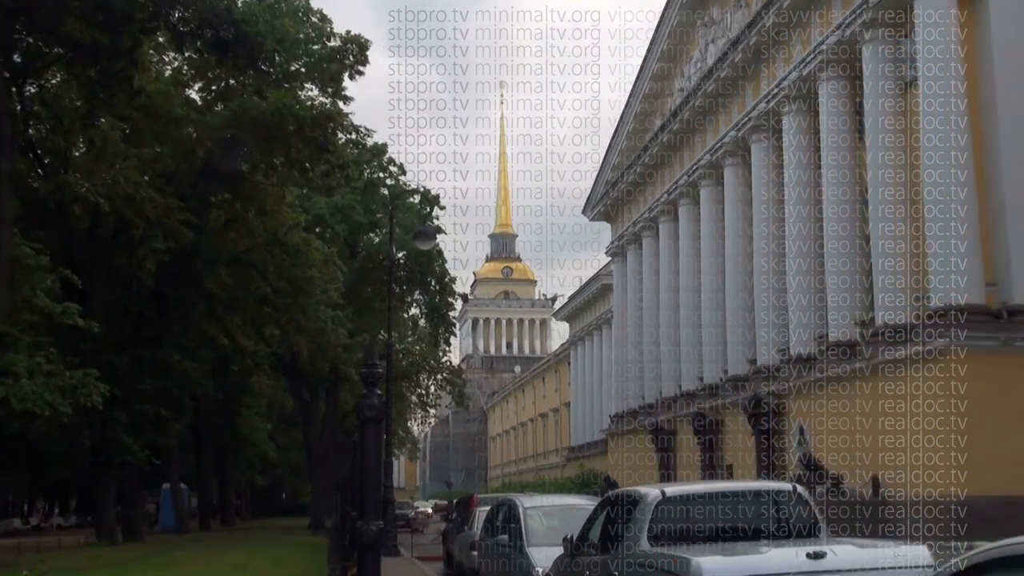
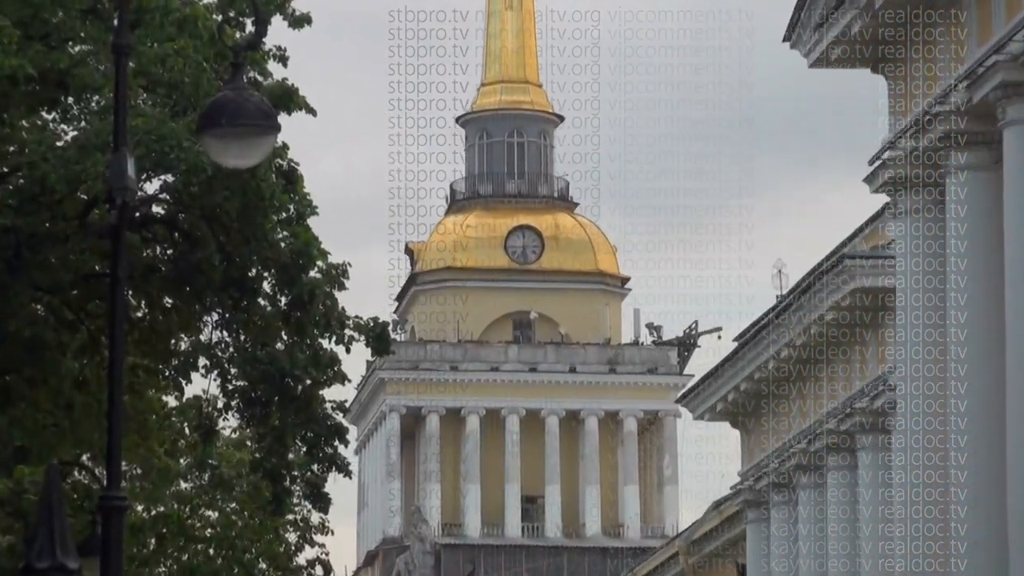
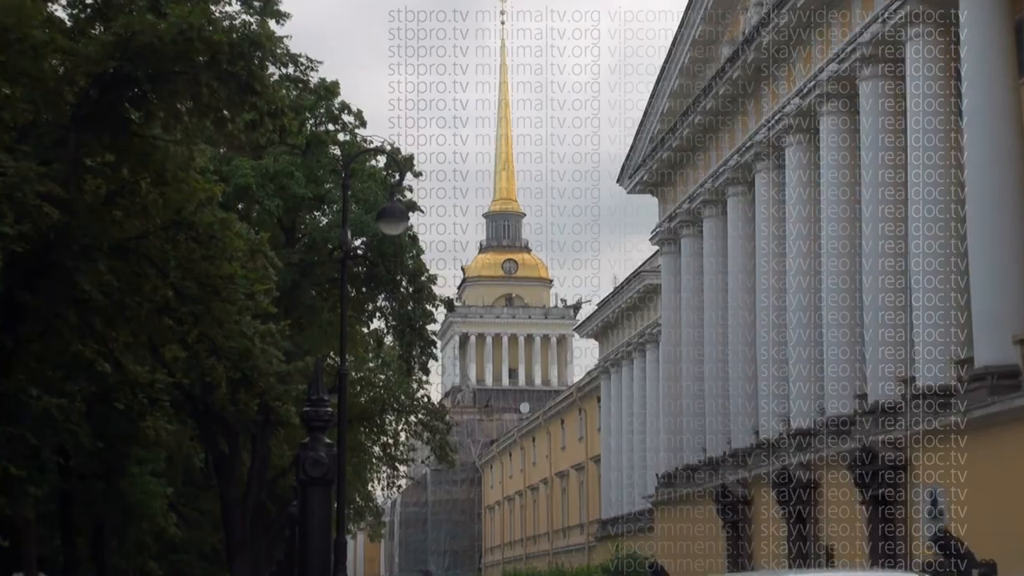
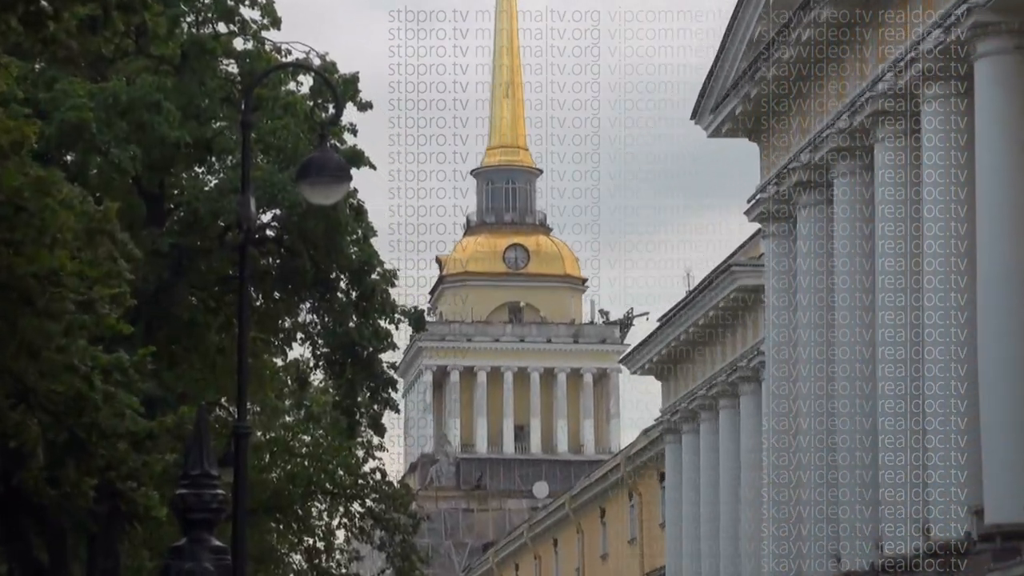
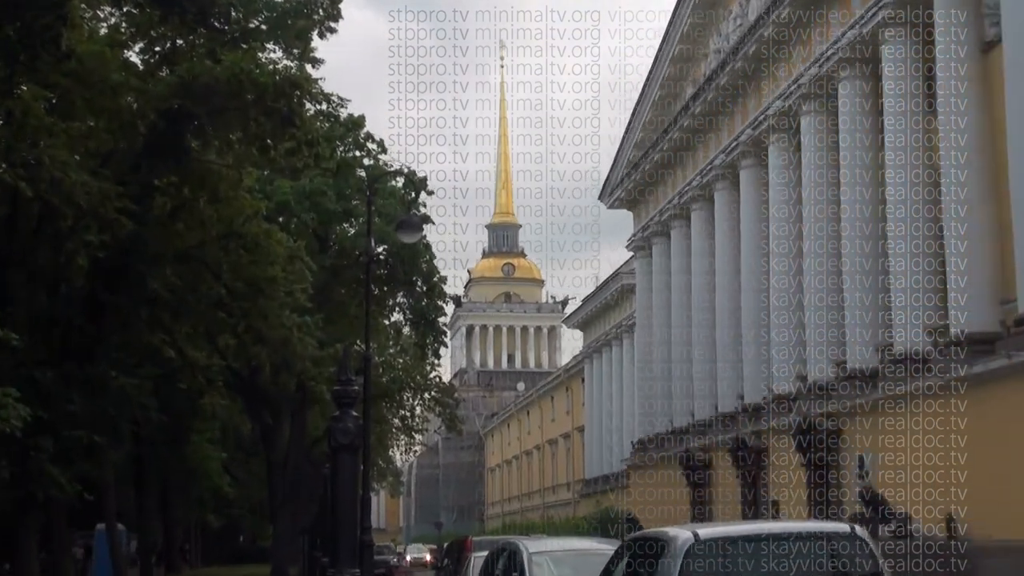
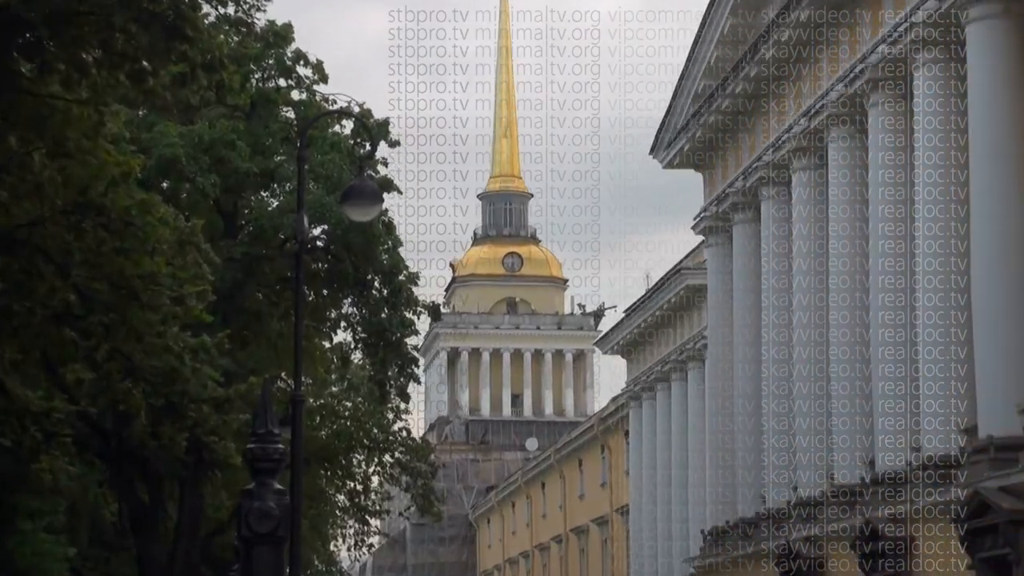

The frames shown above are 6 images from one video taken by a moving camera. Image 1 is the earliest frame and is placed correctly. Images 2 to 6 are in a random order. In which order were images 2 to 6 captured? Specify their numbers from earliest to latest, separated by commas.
5, 3, 6, 4, 2
